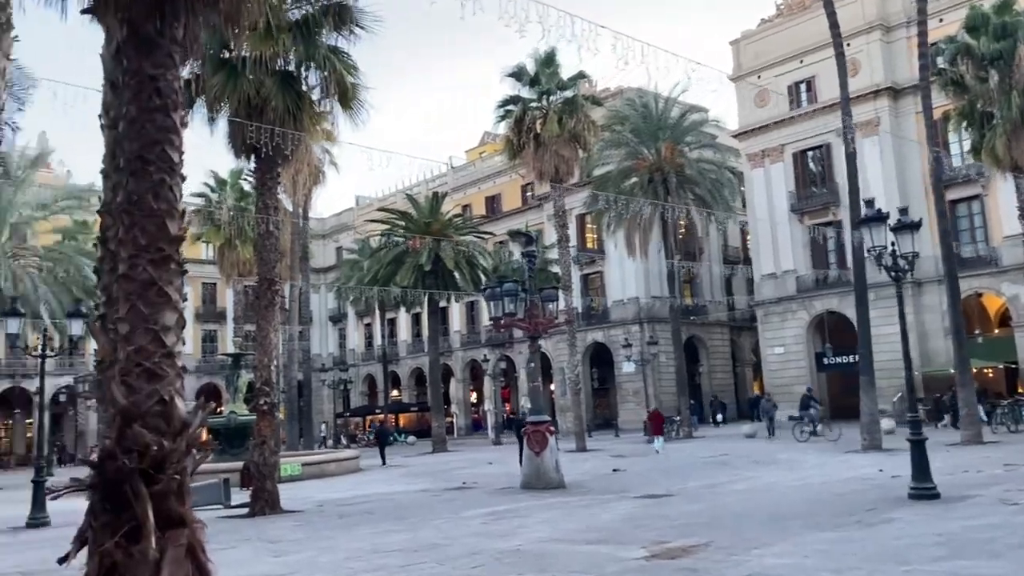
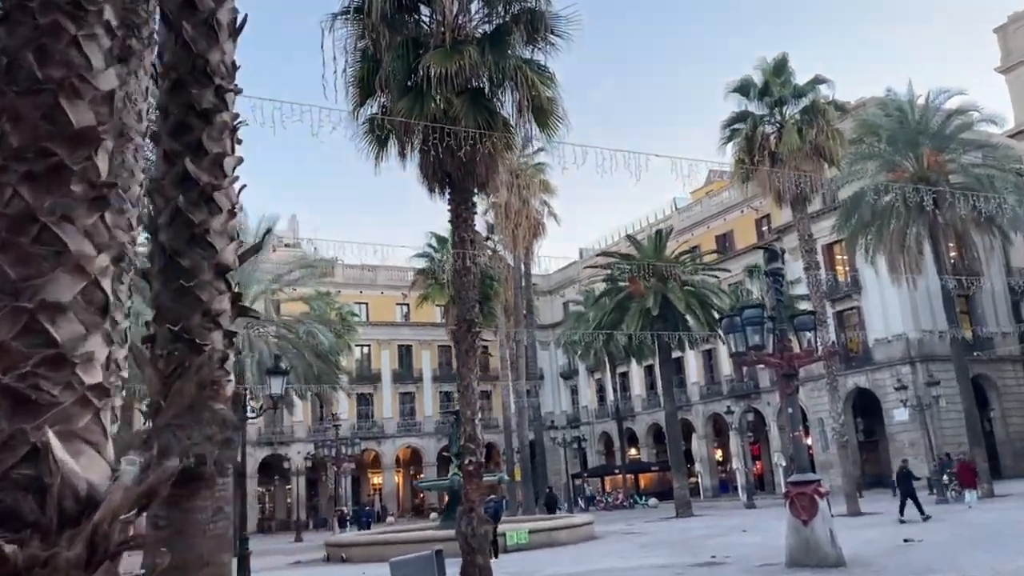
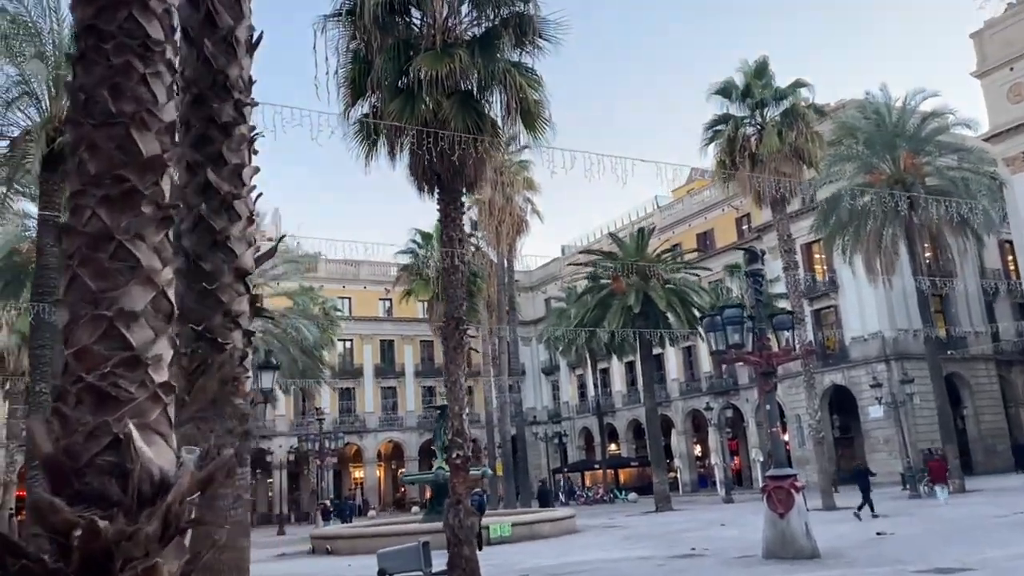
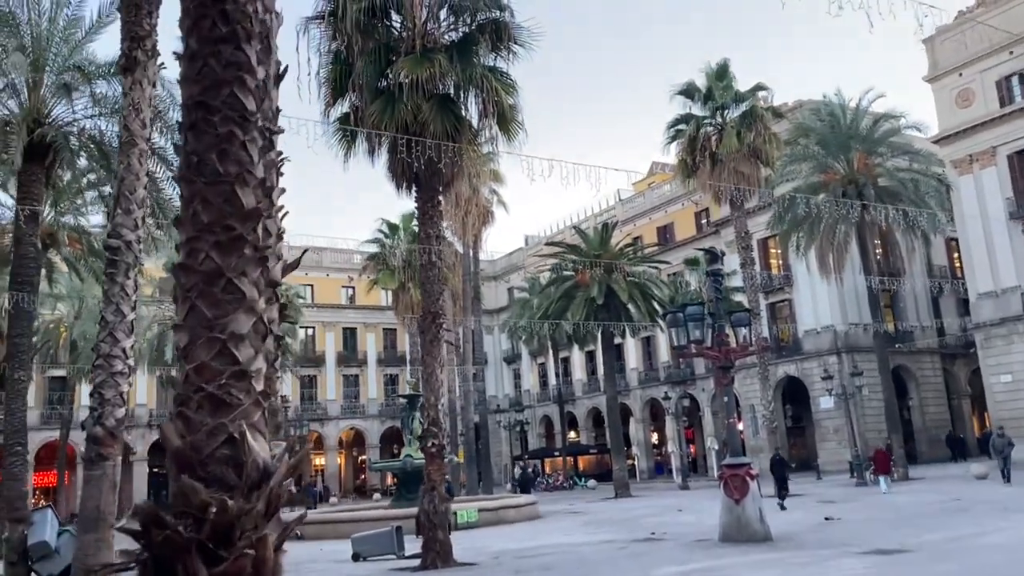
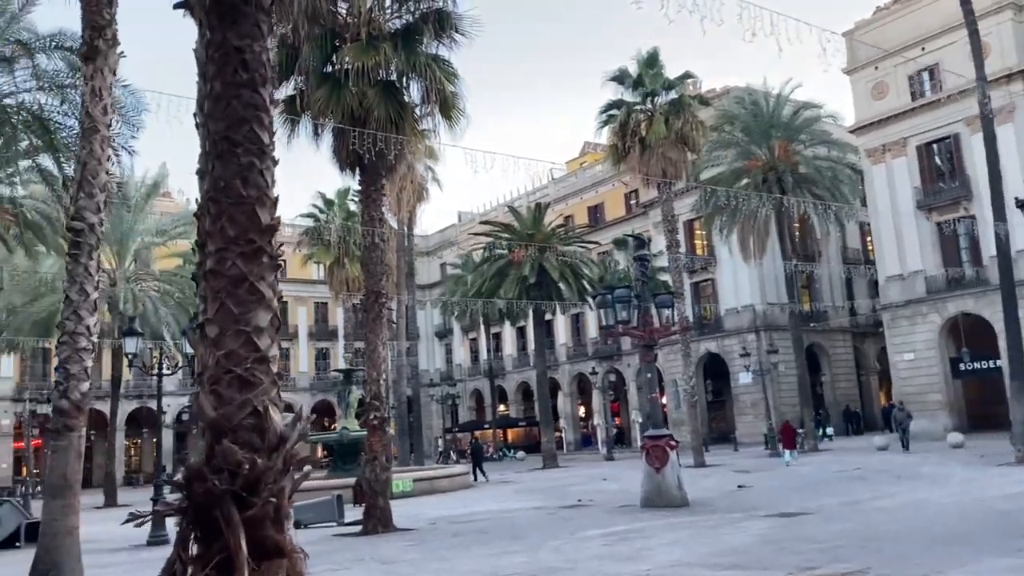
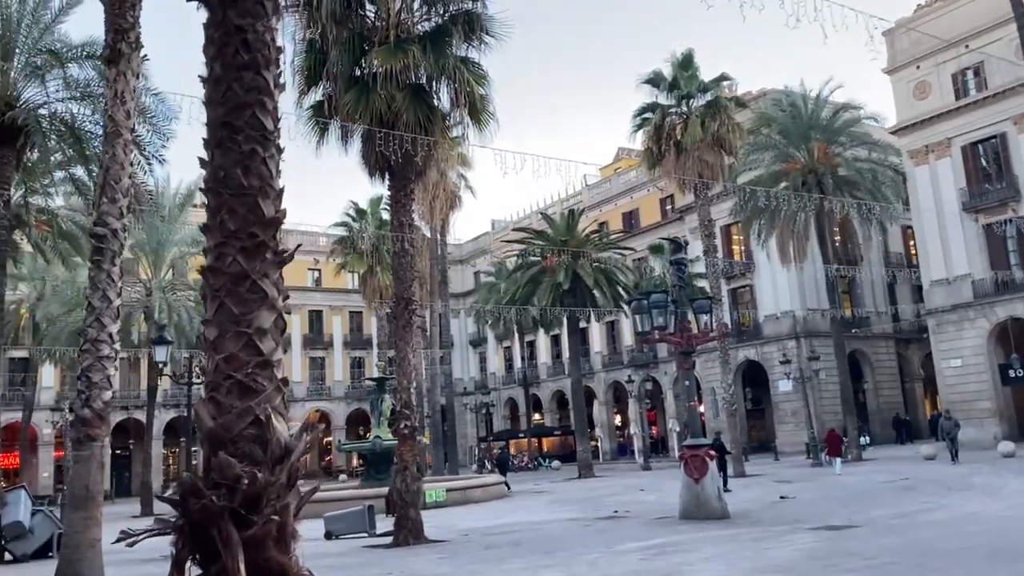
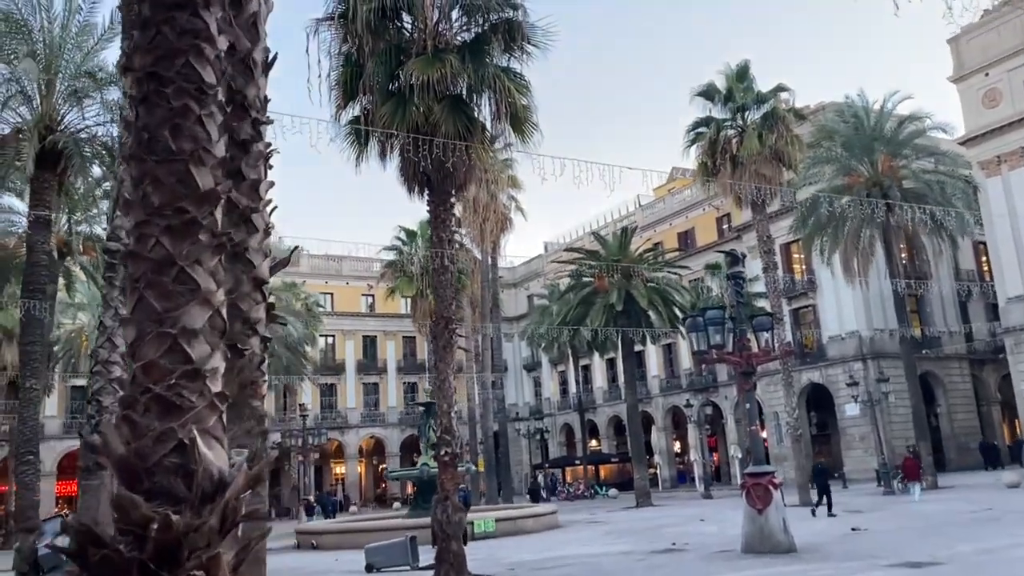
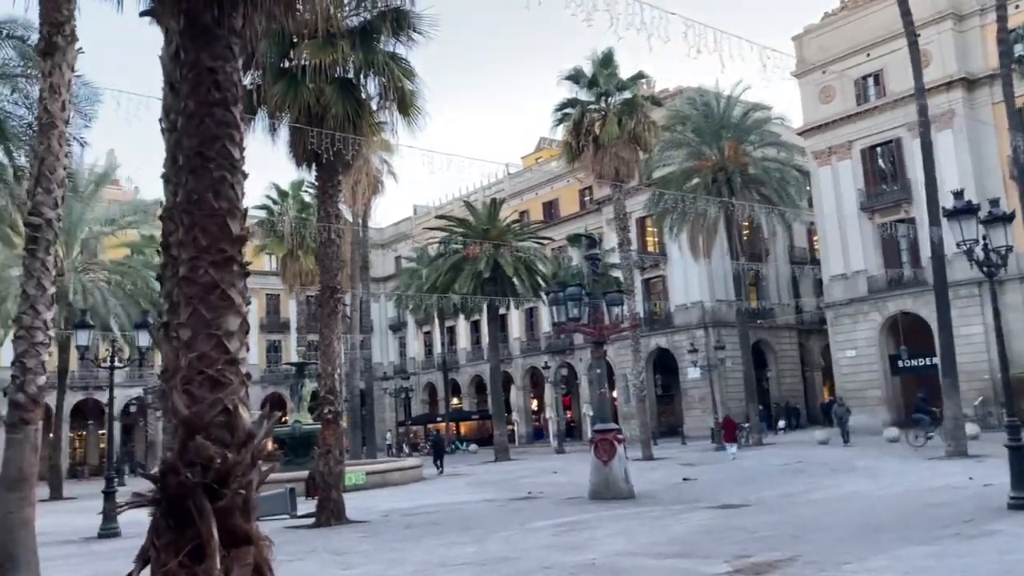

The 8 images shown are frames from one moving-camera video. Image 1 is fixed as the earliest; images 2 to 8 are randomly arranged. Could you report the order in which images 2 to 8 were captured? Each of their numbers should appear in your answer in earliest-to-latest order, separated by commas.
8, 5, 6, 4, 7, 3, 2
